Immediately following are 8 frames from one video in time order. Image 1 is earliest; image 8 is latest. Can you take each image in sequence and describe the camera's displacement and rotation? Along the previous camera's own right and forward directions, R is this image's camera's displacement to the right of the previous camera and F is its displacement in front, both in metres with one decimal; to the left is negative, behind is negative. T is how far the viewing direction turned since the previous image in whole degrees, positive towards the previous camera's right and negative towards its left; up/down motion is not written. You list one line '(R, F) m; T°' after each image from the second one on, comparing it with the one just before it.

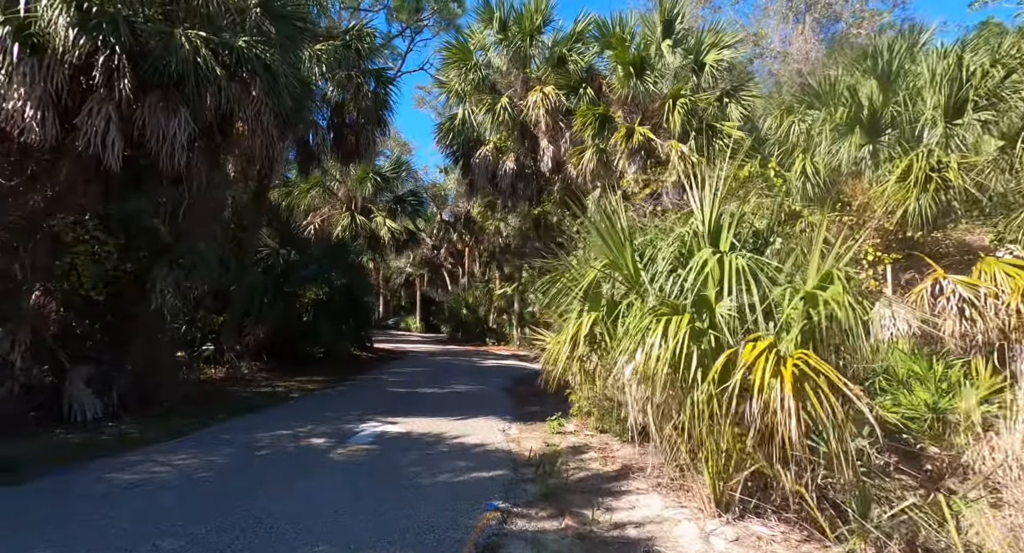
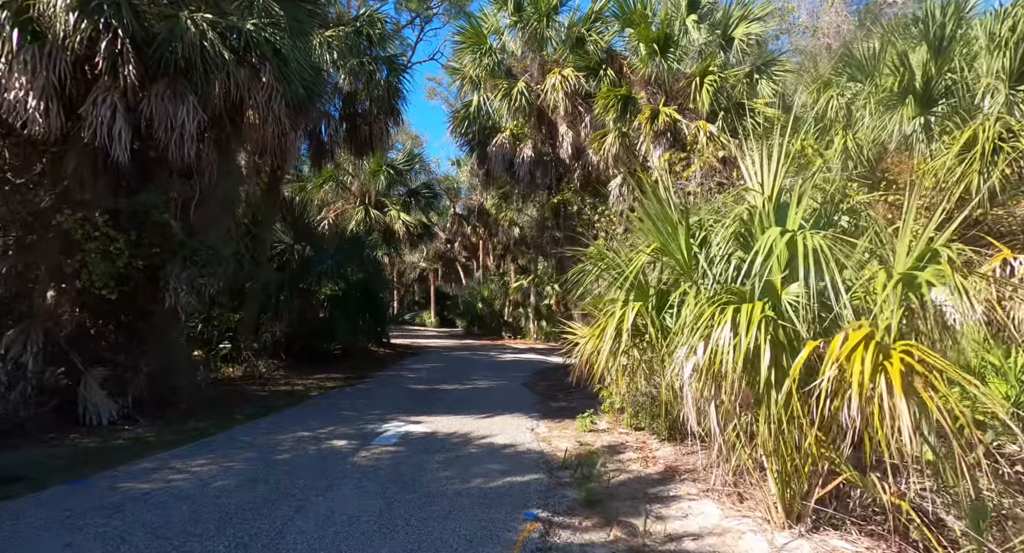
(-0.2, +0.5) m; -1°
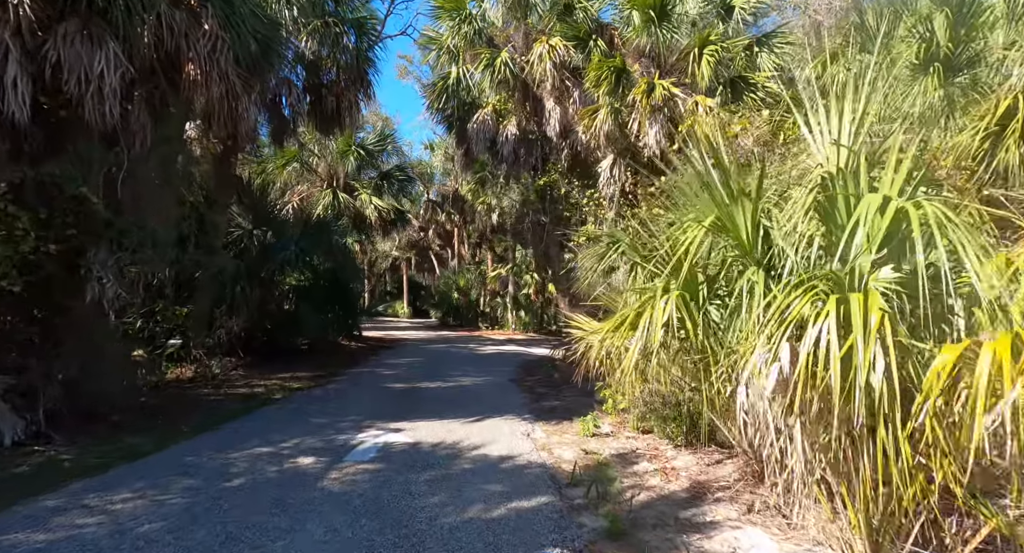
(-0.2, +1.0) m; +2°
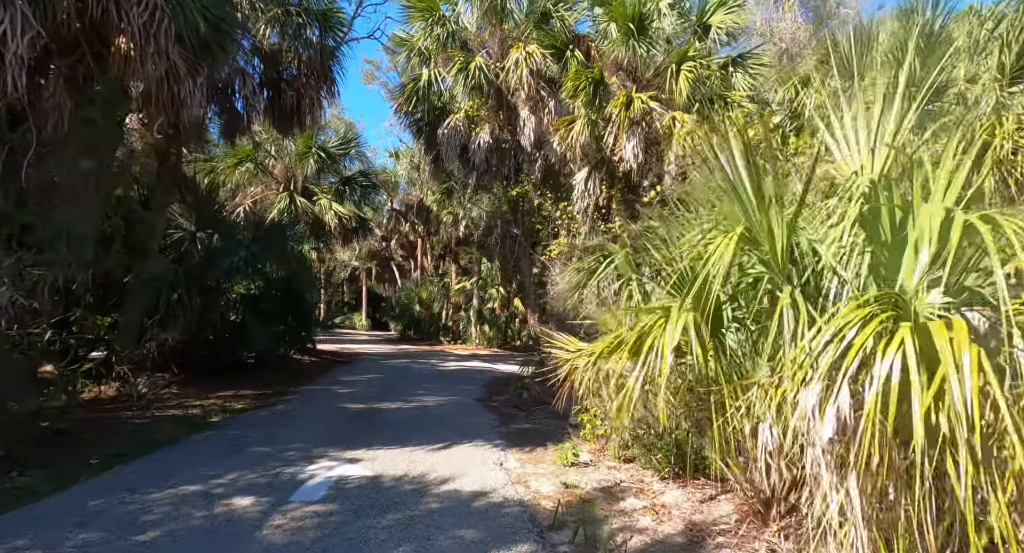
(-0.1, +0.7) m; +3°
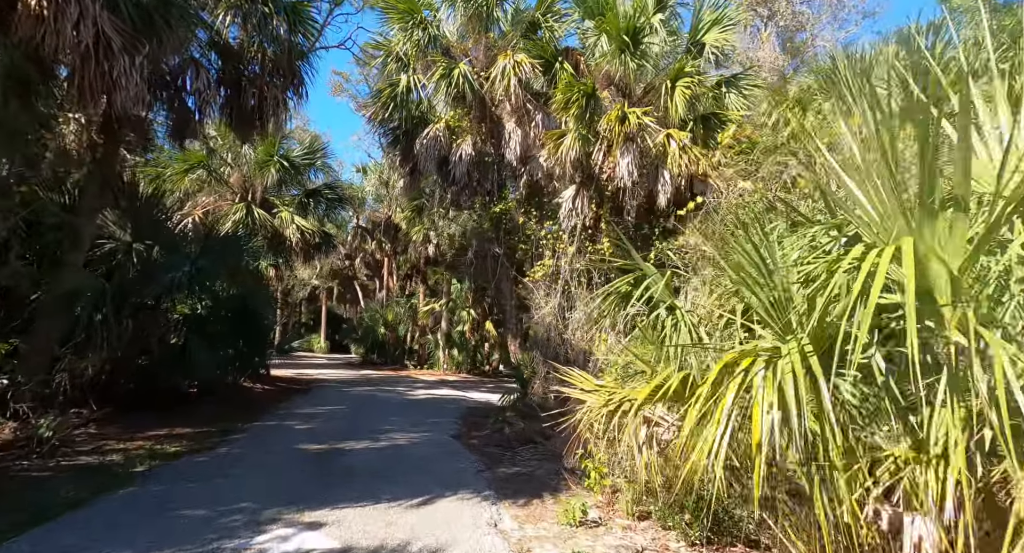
(-0.3, +1.0) m; +3°
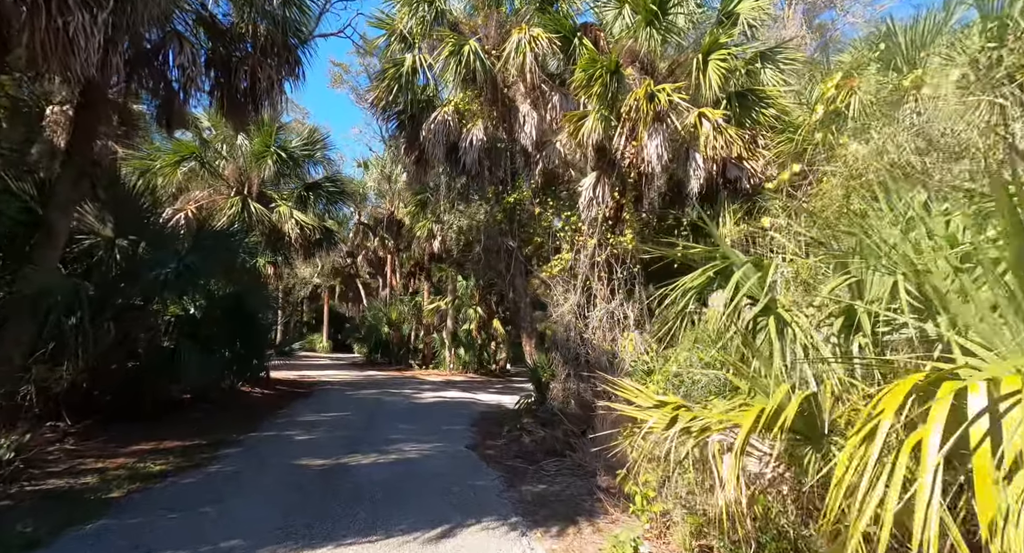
(-0.2, +0.9) m; 0°
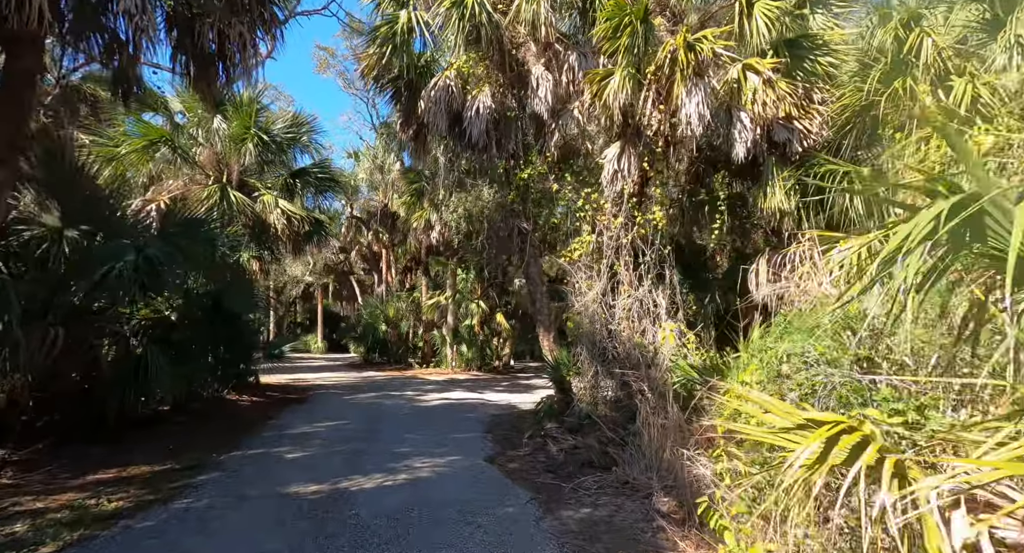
(-0.3, +1.3) m; +1°
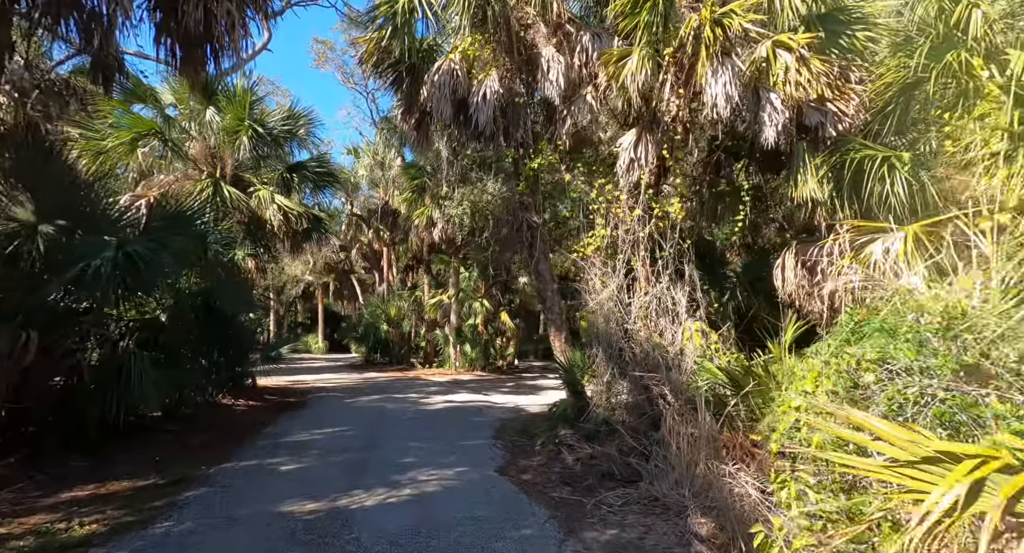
(-0.1, +0.6) m; 0°
